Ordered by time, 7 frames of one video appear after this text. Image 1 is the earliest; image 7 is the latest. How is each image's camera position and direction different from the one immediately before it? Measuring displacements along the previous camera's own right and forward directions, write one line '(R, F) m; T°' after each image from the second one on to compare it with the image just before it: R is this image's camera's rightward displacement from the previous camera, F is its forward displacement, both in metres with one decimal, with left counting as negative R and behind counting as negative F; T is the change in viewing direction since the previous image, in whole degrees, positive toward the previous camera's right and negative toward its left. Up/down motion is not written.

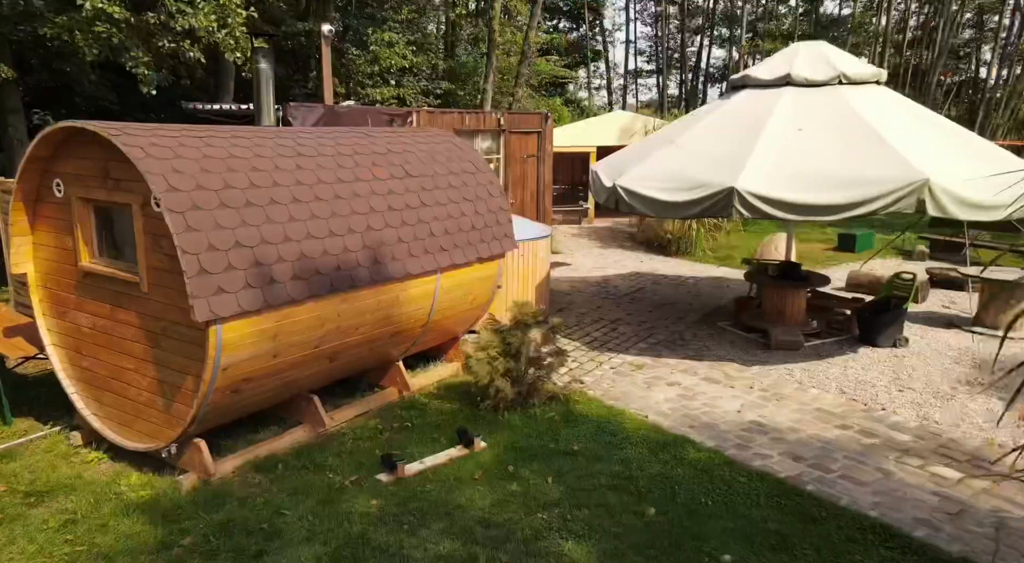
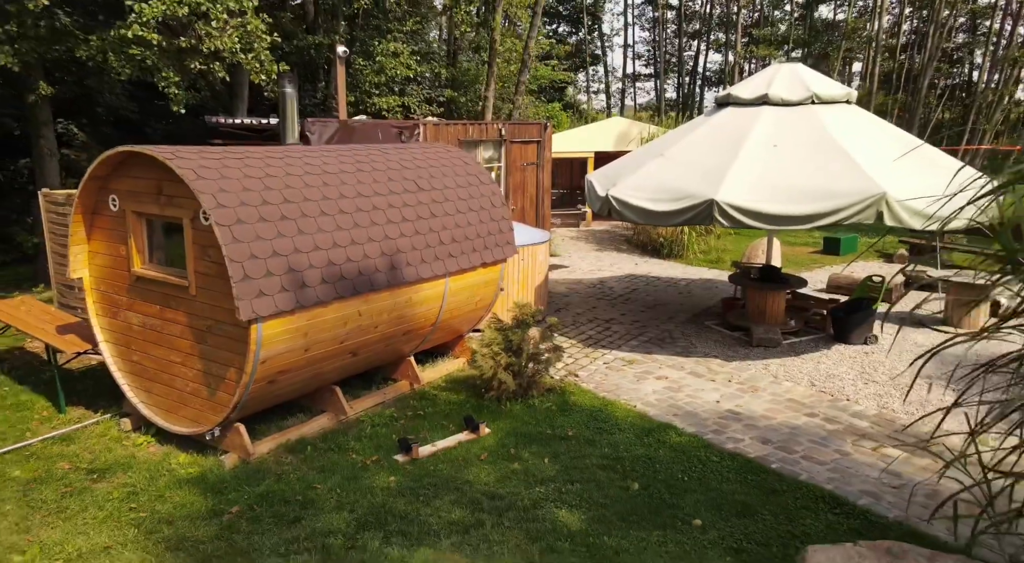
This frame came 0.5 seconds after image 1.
(0.0, -0.6) m; 0°
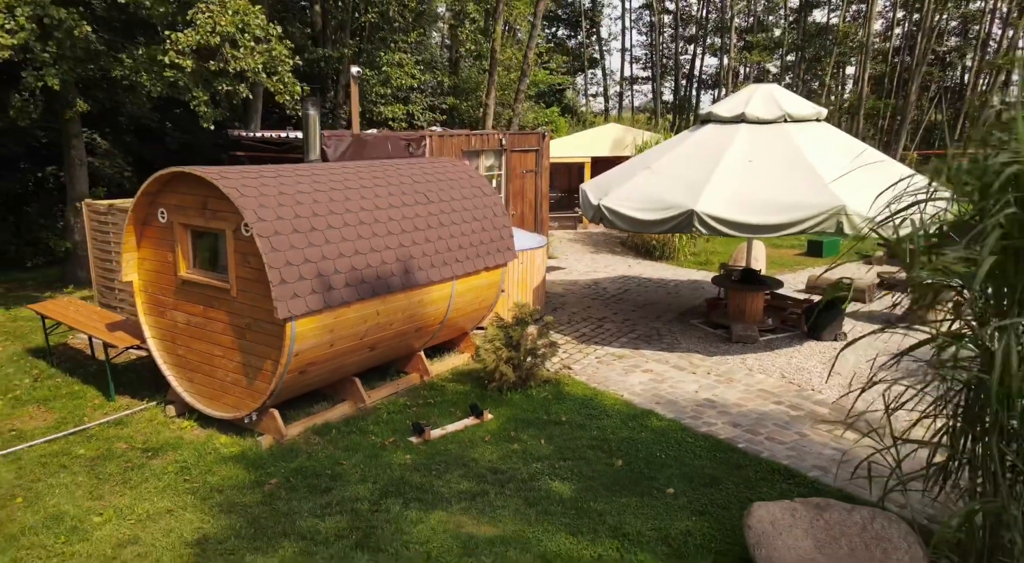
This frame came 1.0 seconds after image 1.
(0.0, -0.7) m; 0°
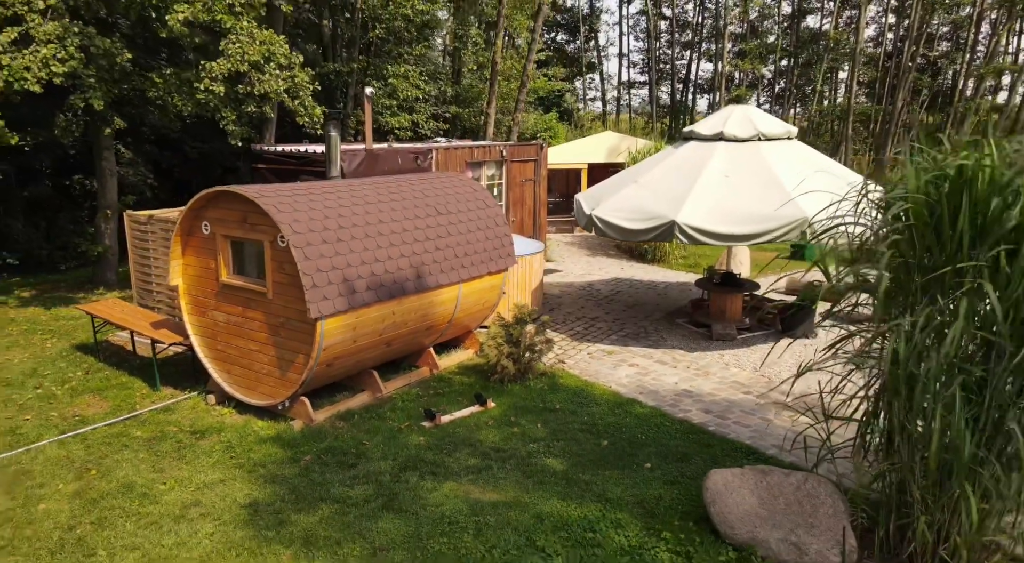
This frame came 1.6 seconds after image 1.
(0.0, -0.8) m; 0°
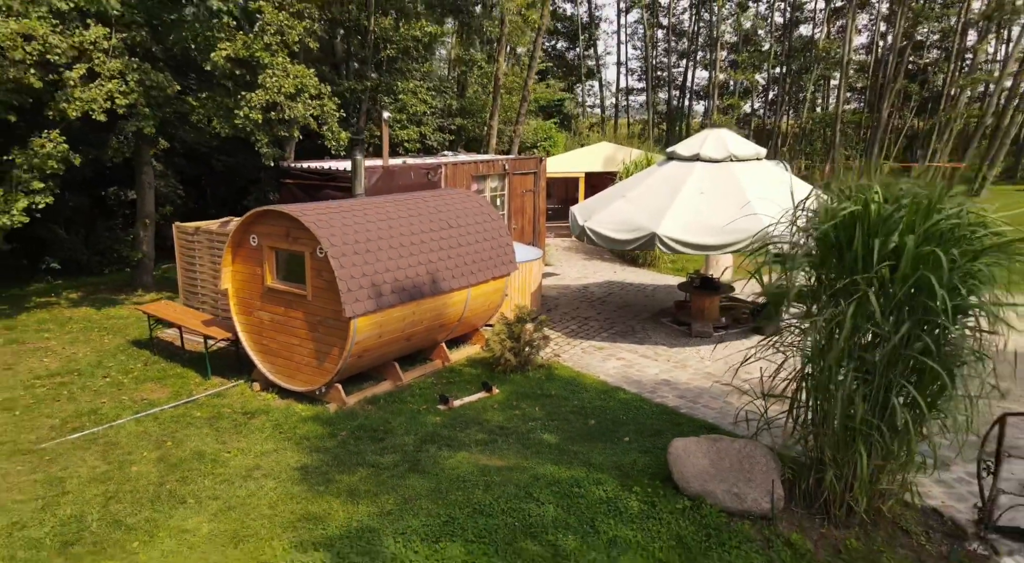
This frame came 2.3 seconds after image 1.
(0.0, -1.1) m; 0°
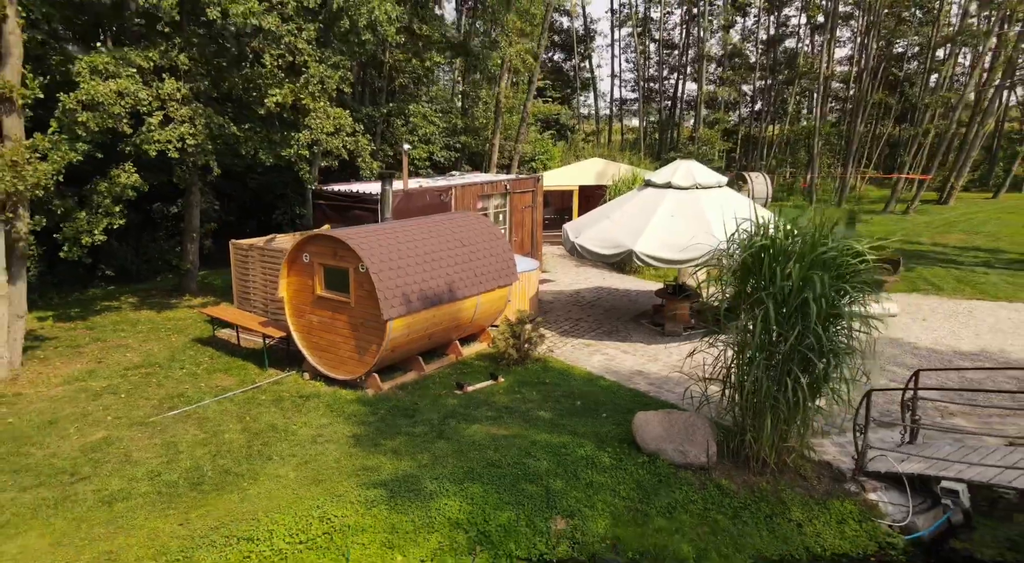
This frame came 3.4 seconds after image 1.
(-0.1, -1.8) m; 0°
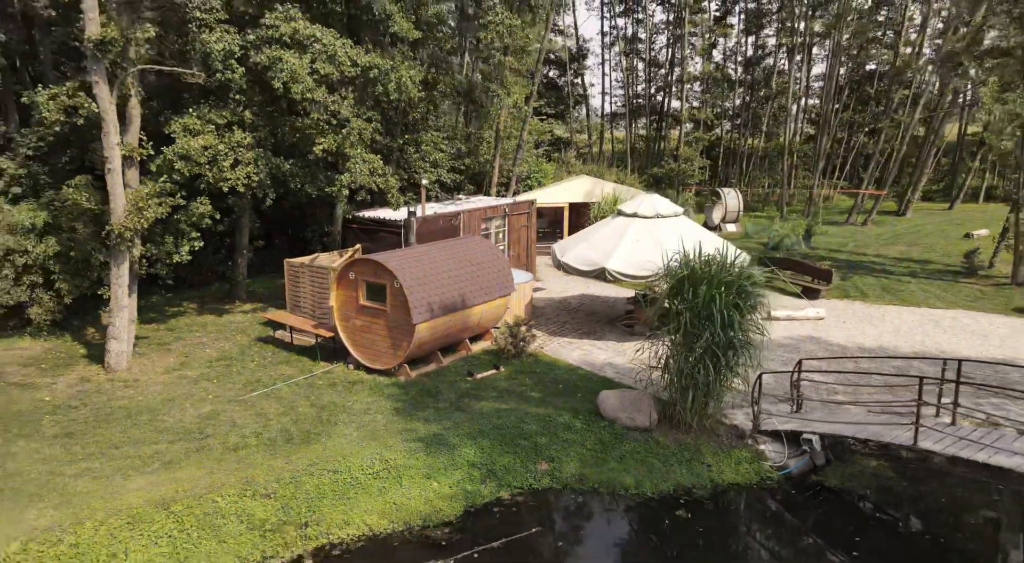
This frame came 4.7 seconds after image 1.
(0.0, -2.8) m; 0°
